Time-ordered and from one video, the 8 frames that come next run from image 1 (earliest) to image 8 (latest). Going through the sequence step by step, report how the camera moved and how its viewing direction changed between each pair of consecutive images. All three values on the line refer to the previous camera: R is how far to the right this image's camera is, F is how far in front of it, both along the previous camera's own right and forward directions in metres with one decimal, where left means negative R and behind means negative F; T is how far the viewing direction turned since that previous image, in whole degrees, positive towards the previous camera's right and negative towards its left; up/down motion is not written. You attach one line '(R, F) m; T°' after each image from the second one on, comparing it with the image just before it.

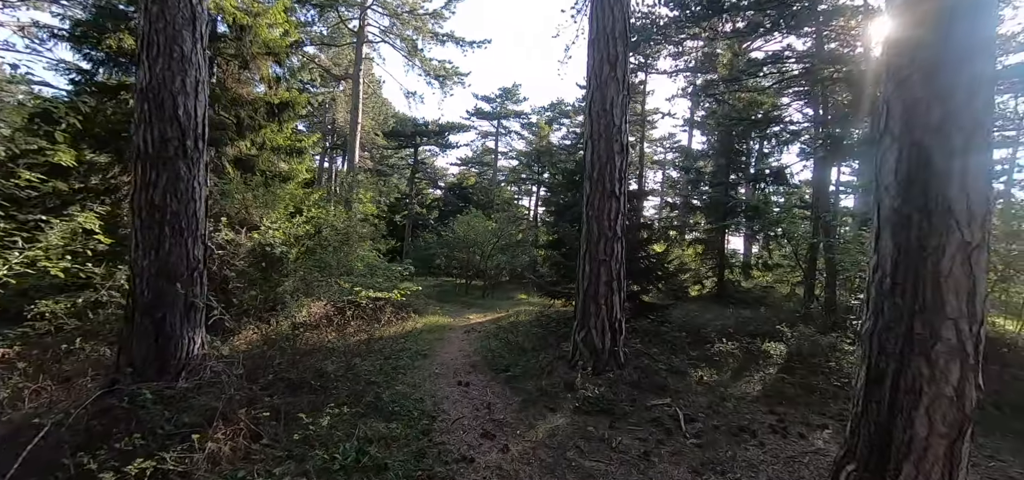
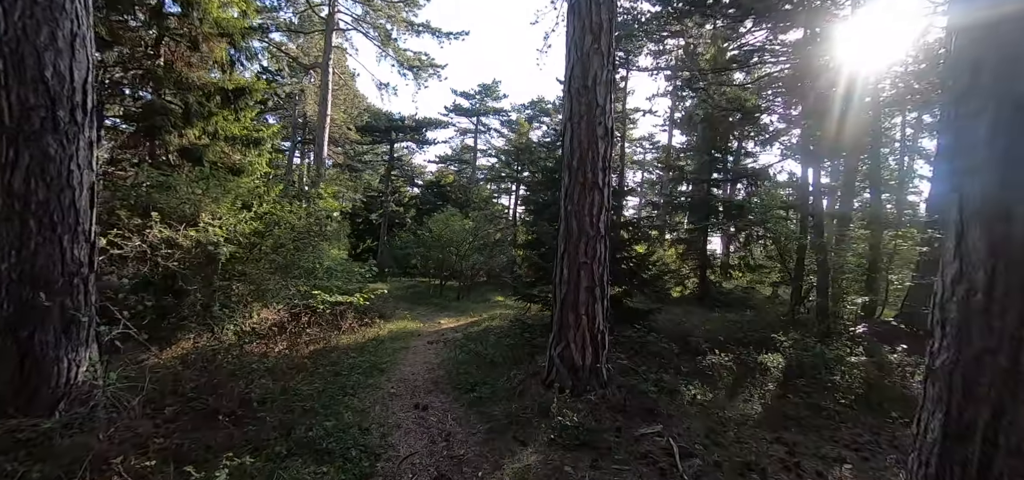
(+0.1, +0.7) m; +3°
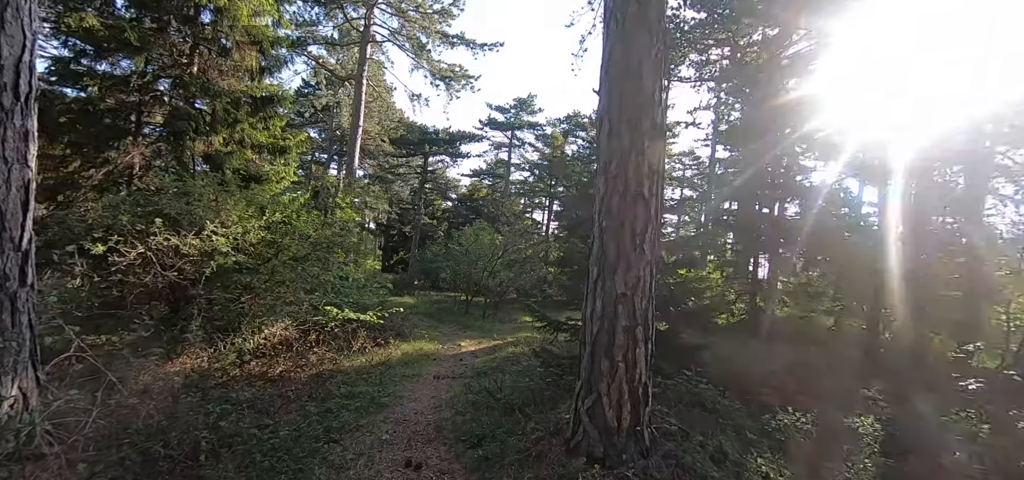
(+0.1, +0.8) m; -4°
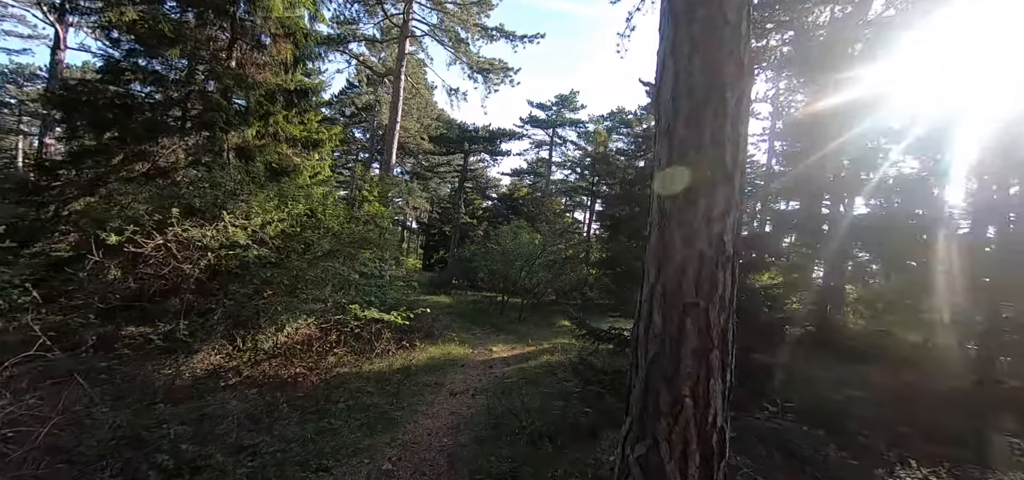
(+0.1, +0.8) m; -5°
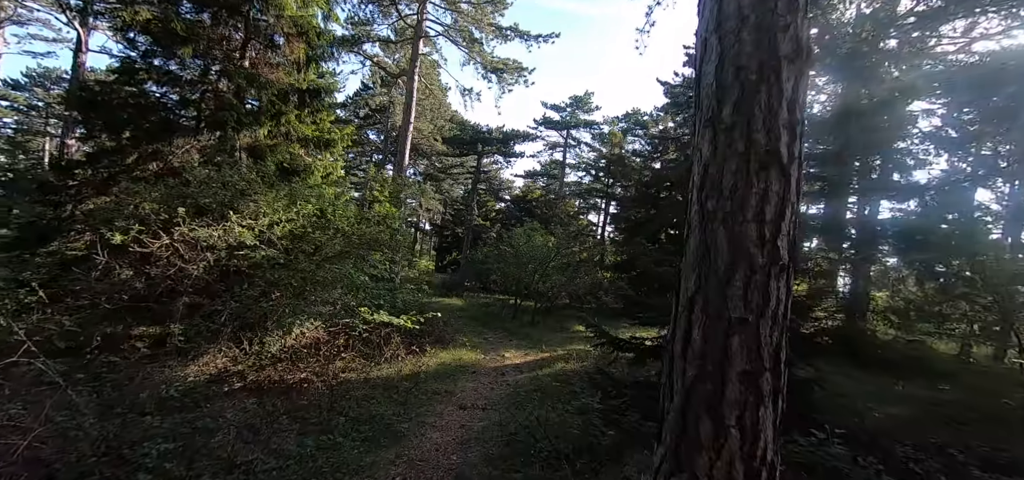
(0.0, +0.3) m; -2°
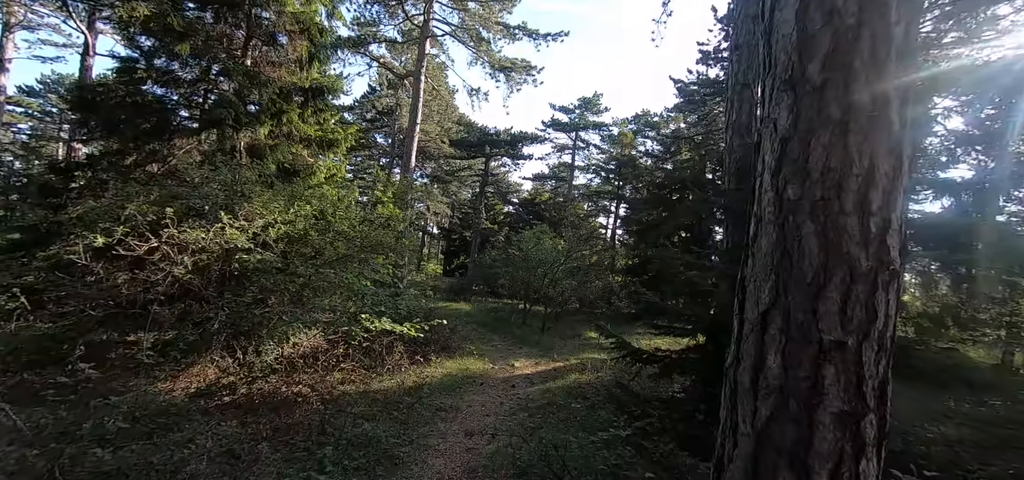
(0.0, +0.5) m; -1°
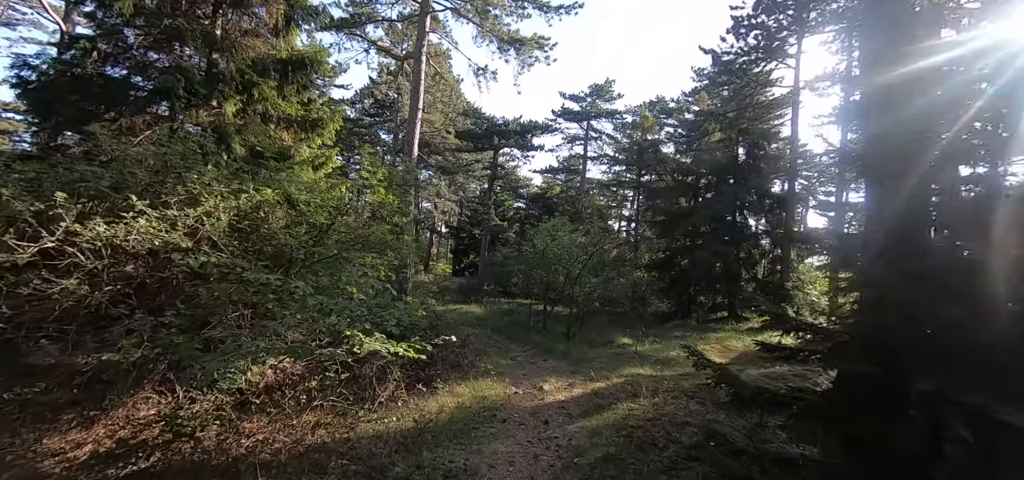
(-0.2, +1.8) m; -1°
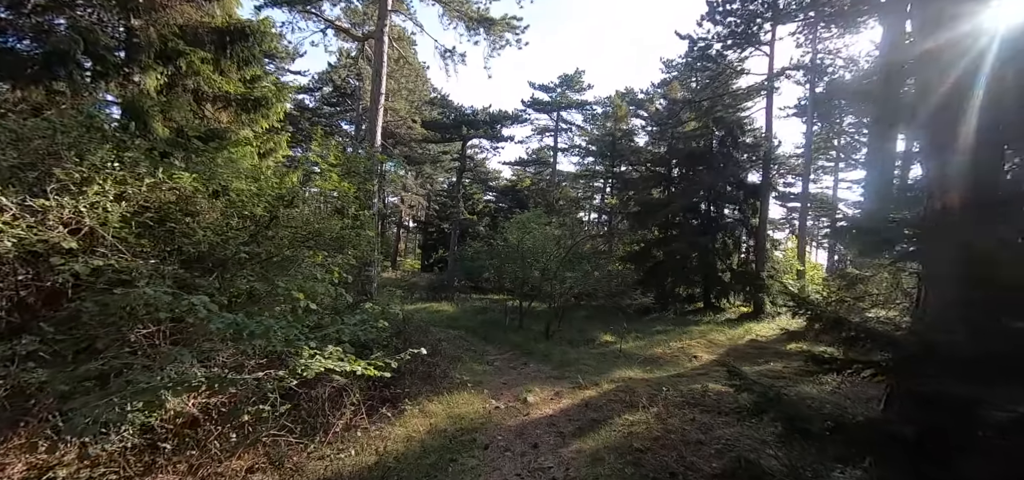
(-0.1, +0.9) m; +4°
